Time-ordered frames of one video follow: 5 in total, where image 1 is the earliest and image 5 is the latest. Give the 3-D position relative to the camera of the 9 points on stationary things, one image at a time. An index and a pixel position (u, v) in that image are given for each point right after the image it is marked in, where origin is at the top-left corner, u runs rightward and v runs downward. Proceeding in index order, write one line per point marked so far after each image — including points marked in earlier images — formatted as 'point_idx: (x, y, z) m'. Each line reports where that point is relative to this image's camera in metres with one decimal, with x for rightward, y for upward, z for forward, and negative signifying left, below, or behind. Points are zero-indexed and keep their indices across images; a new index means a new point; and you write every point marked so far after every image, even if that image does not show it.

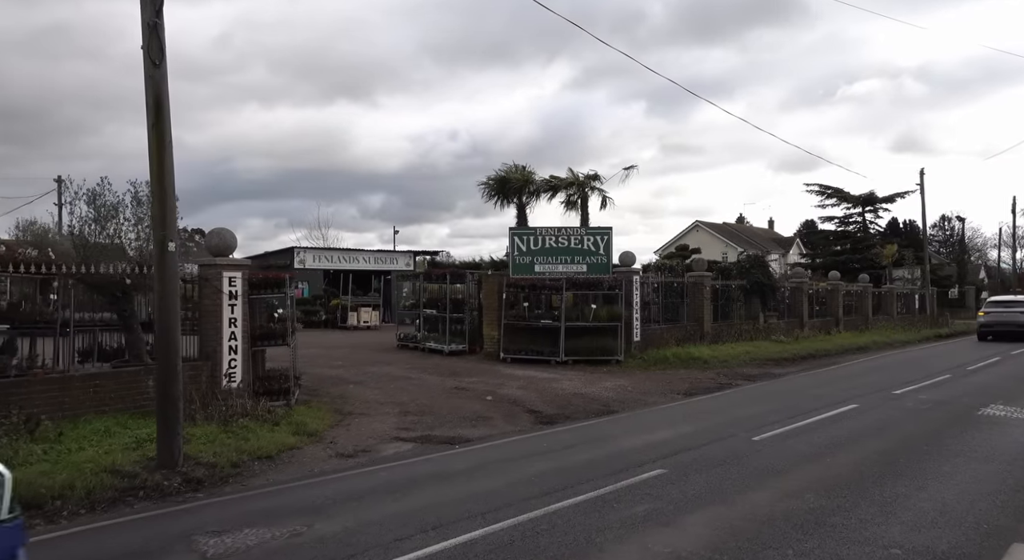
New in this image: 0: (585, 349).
0: (+1.8, -1.7, +18.8) m
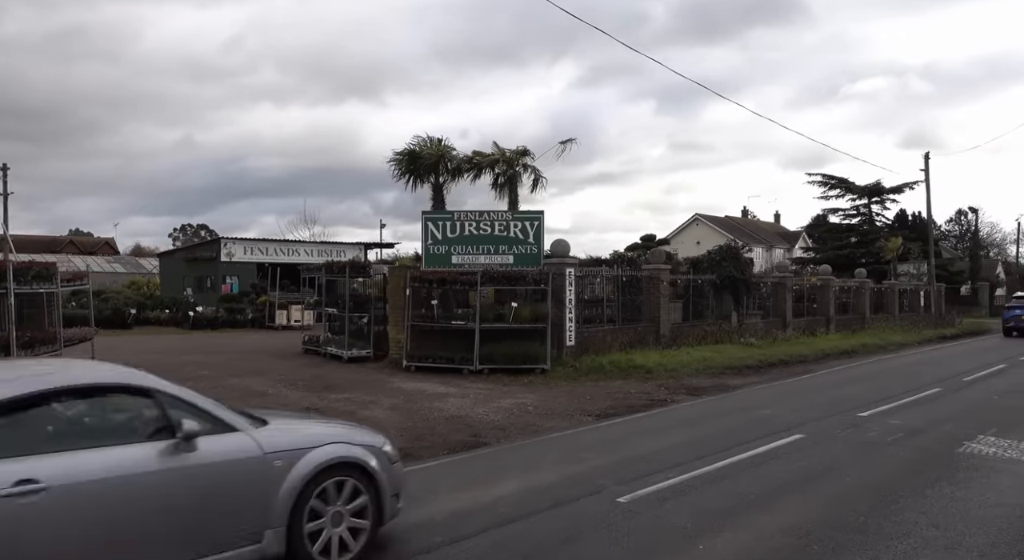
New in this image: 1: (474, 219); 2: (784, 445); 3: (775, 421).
0: (-0.2, -1.5, +15.9) m
1: (-0.9, +1.4, +17.2) m
2: (+3.3, -2.0, +9.2) m
3: (+3.9, -2.1, +11.1) m
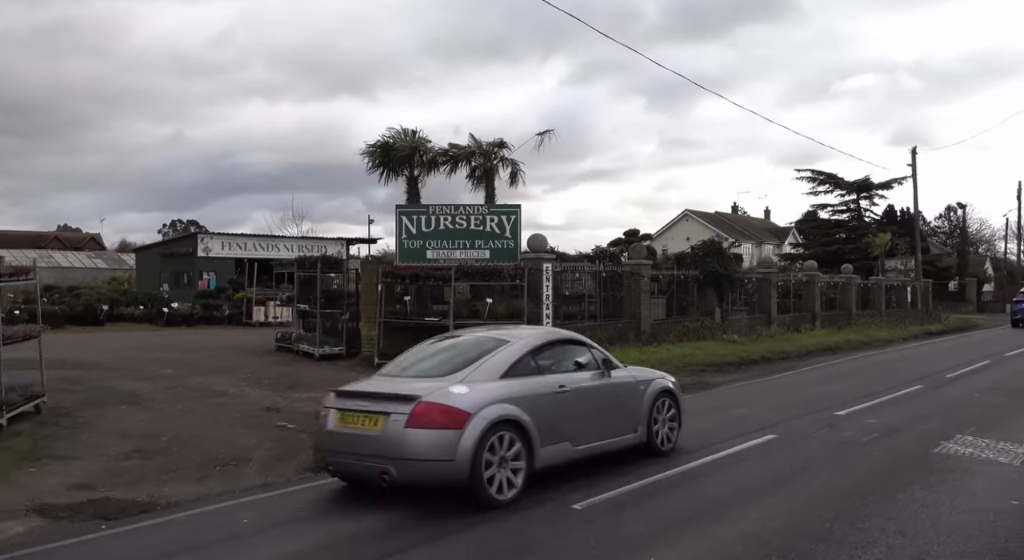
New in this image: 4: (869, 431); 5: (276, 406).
0: (-0.7, -1.4, +15.5) m
1: (-1.4, +1.5, +16.8) m
2: (+2.9, -2.0, +8.9) m
3: (+3.4, -2.0, +10.8) m
4: (+4.8, -2.0, +10.0) m
5: (-3.4, -1.8, +11.0) m
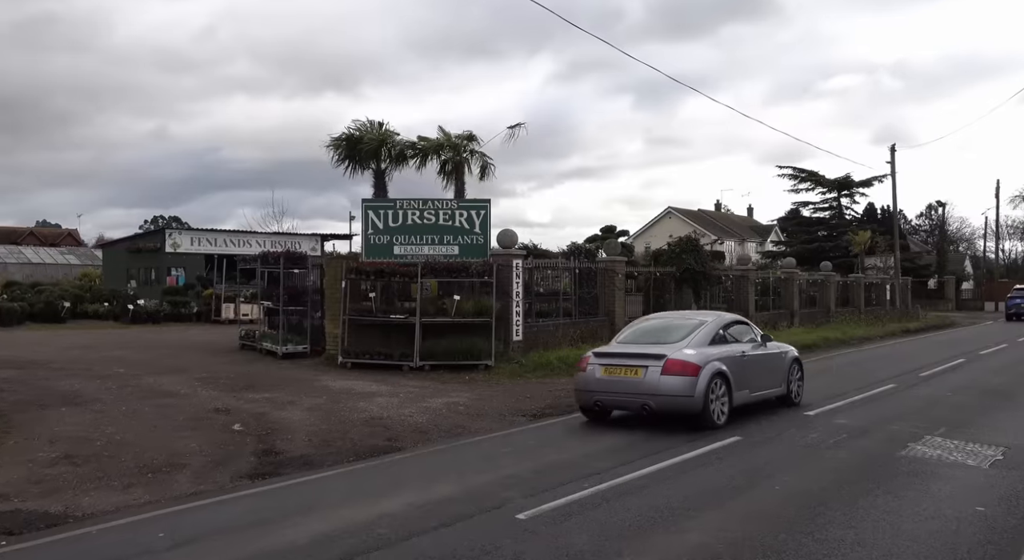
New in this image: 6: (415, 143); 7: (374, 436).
0: (-1.3, -1.4, +15.1) m
1: (-2.1, +1.6, +16.4) m
2: (+2.4, -1.9, +8.6) m
3: (+2.9, -2.0, +10.5) m
4: (+4.2, -2.0, +9.7) m
5: (-4.0, -1.8, +10.5) m
6: (-2.1, +3.0, +16.7) m
7: (-1.7, -1.9, +9.3) m
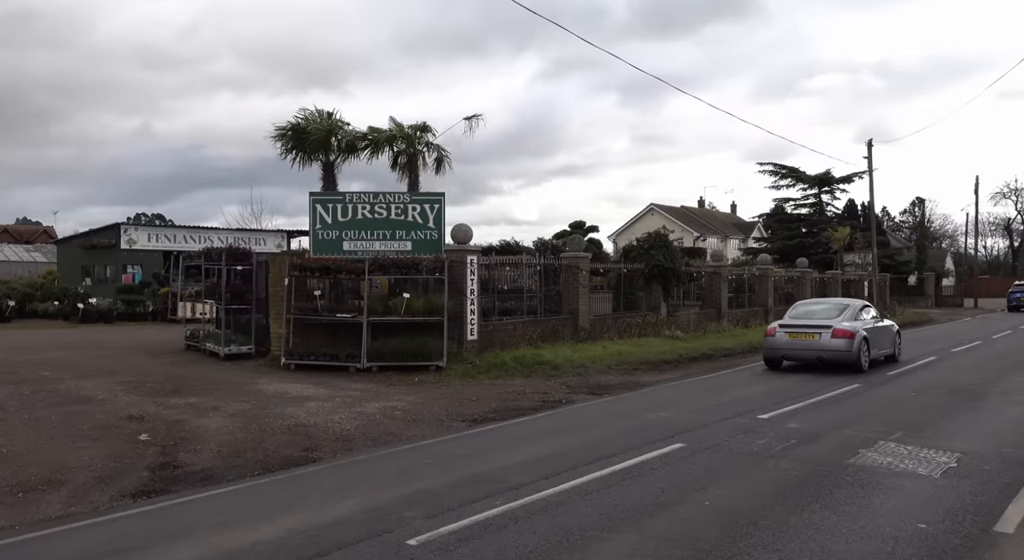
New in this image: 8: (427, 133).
0: (-2.3, -1.3, +14.5) m
1: (-3.0, +1.6, +15.7) m
2: (+1.5, -1.9, +8.0) m
3: (+2.0, -1.9, +10.0) m
4: (+3.4, -1.9, +9.2) m
5: (-4.9, -1.8, +9.9) m
6: (-3.1, +3.1, +16.0) m
7: (-2.5, -1.9, +8.6) m
8: (-1.9, +3.2, +16.3) m
